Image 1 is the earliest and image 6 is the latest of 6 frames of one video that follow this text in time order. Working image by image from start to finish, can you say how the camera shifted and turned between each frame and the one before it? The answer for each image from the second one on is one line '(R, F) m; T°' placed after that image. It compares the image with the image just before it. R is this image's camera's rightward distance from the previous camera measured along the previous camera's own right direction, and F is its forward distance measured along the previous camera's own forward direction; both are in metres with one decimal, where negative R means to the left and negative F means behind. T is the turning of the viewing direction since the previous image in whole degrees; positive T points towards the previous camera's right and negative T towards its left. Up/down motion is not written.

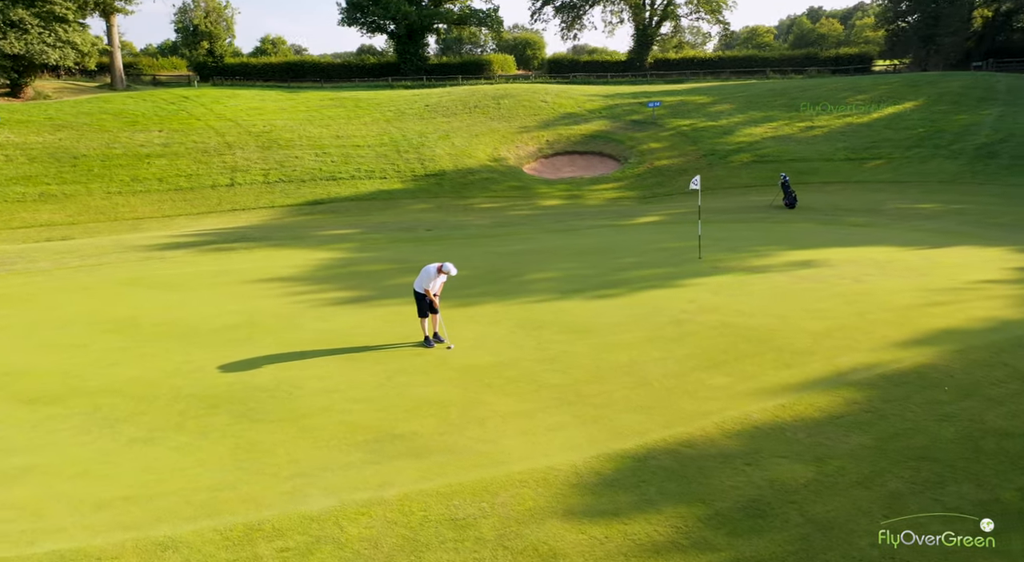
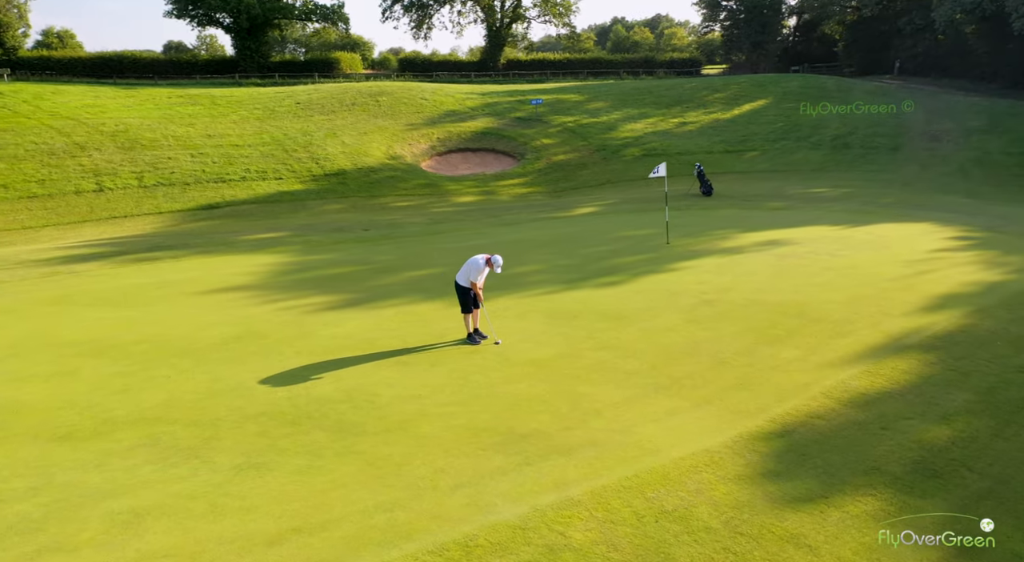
(-2.5, +0.7) m; +11°
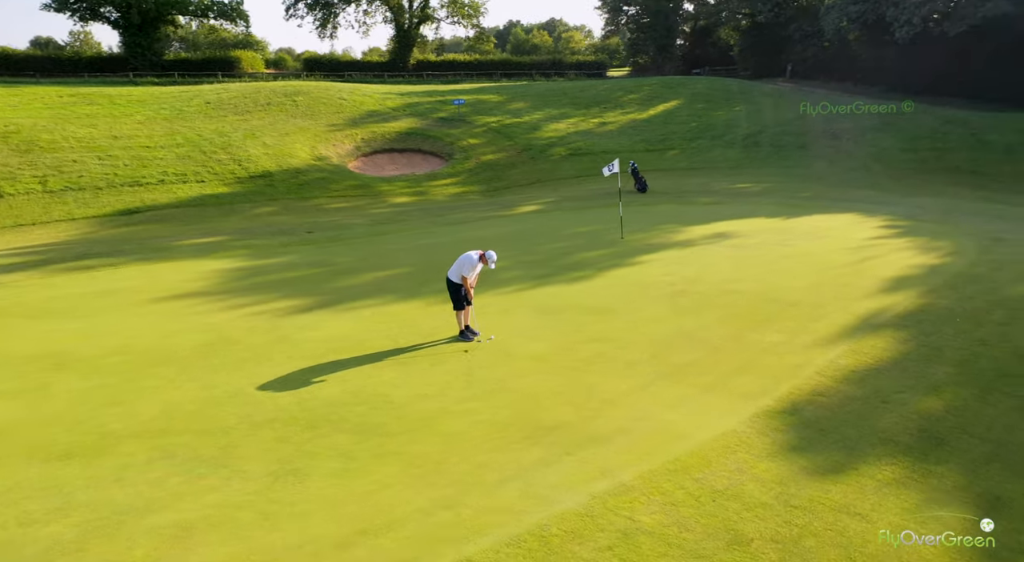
(-1.0, +0.1) m; +7°
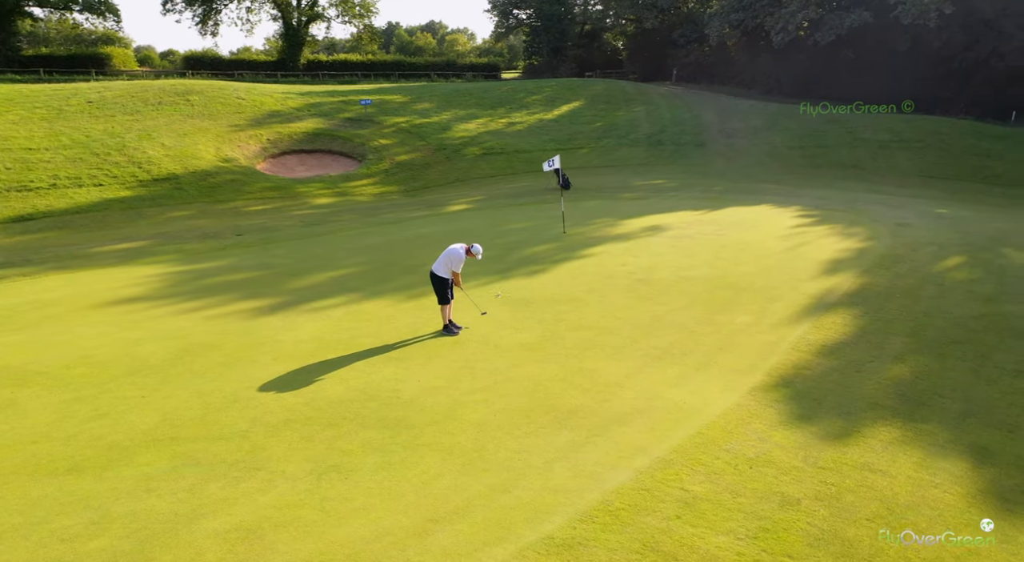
(-1.1, 0.0) m; +8°
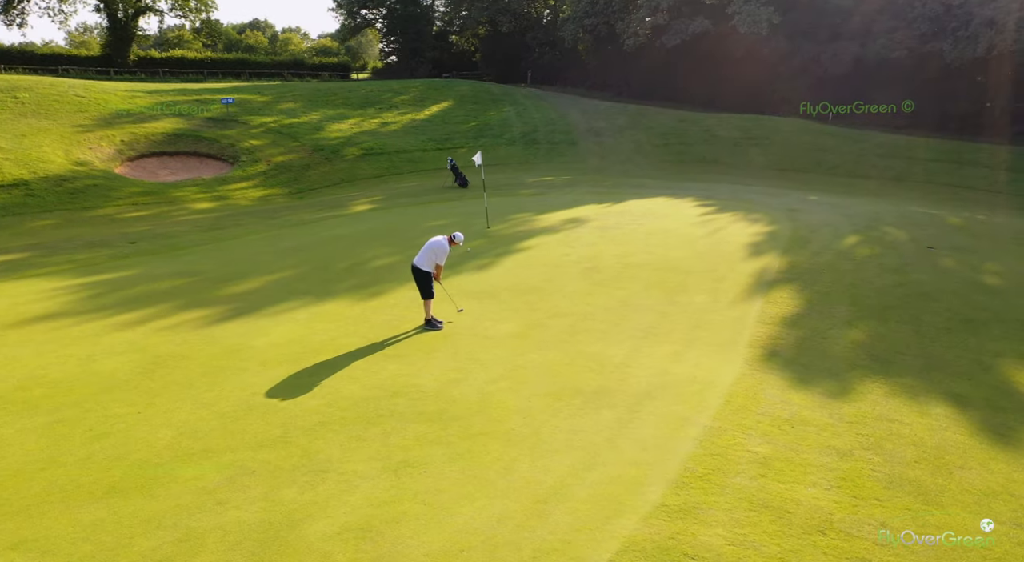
(-1.6, 0.0) m; +11°
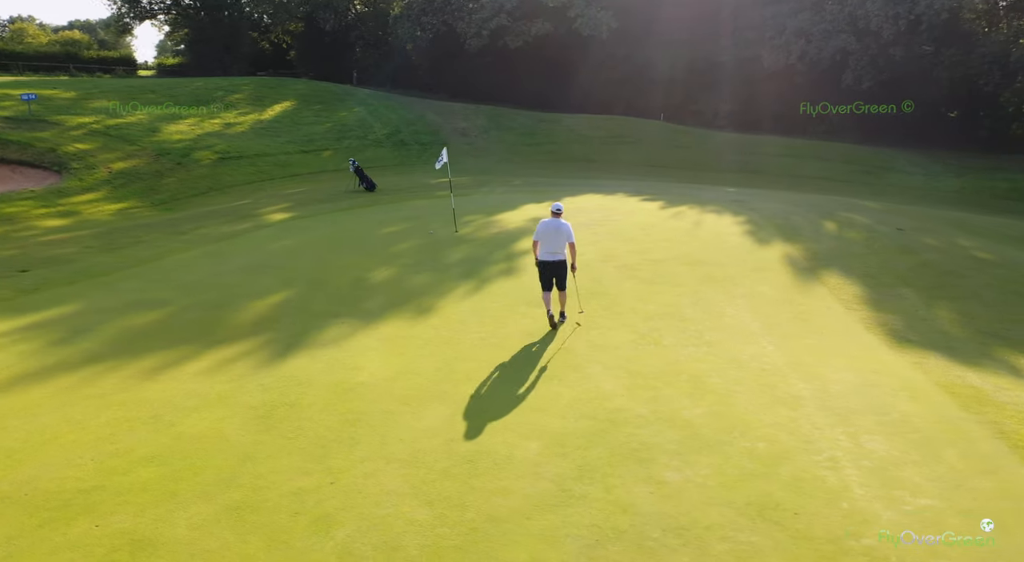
(-3.4, +1.3) m; +14°
